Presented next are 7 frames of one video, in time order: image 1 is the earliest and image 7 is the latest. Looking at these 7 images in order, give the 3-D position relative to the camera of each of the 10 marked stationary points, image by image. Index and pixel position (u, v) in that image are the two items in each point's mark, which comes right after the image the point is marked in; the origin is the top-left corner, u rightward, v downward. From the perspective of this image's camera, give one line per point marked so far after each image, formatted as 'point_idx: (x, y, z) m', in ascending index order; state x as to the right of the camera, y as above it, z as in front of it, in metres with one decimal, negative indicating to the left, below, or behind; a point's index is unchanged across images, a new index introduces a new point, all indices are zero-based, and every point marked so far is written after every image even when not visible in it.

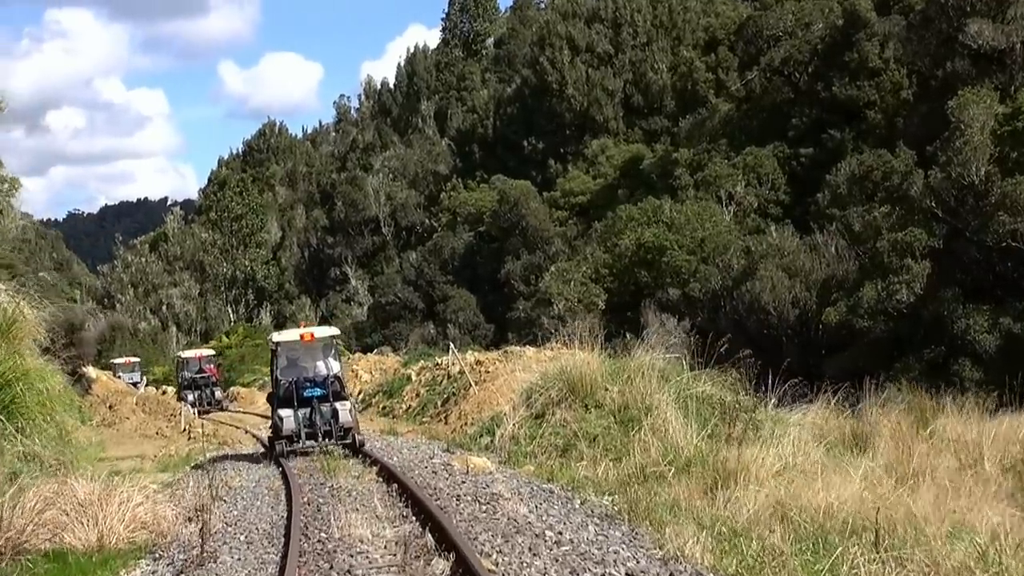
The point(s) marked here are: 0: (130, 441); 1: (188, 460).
0: (-6.2, -2.5, +16.7) m
1: (-4.4, -2.3, +14.1) m
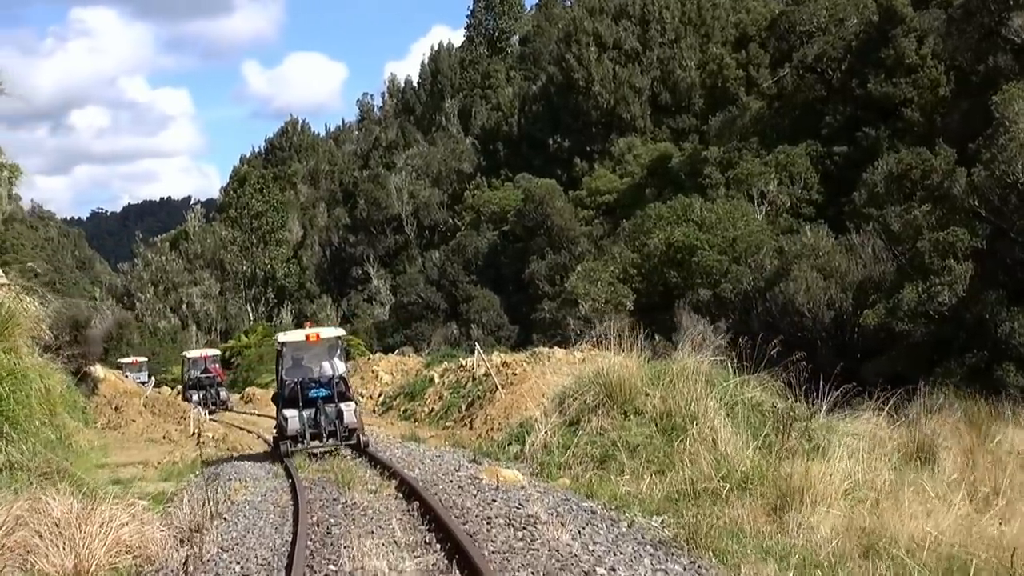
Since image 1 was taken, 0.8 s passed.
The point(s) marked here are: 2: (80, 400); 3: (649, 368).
0: (-5.8, -2.4, +15.7) m
1: (-4.0, -2.2, +13.0) m
2: (-7.1, -1.8, +16.8) m
3: (+1.8, -1.0, +13.3) m
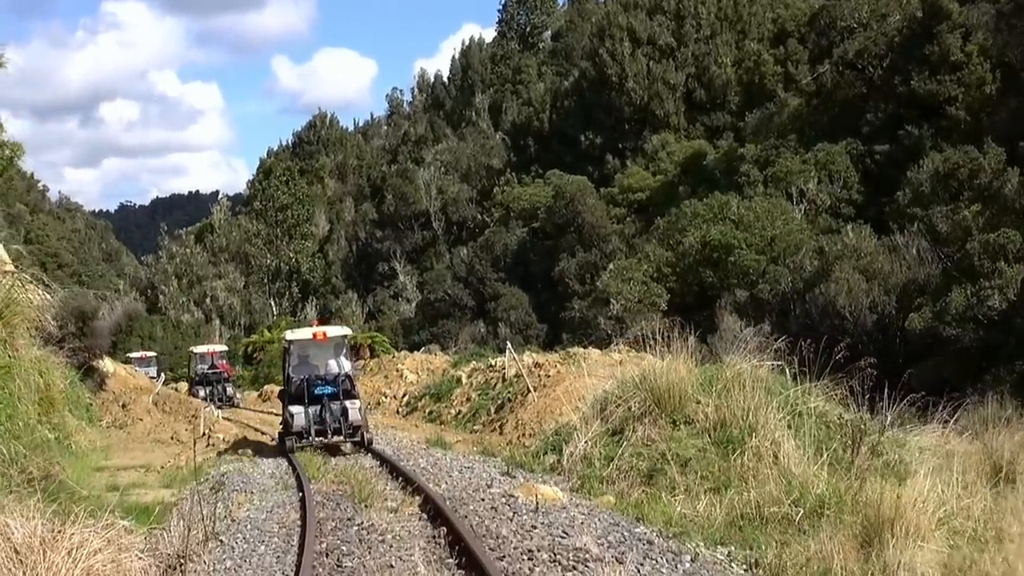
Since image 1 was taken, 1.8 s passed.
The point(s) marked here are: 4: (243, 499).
0: (-5.3, -2.2, +14.6) m
1: (-3.6, -2.1, +11.9) m
2: (-6.6, -1.6, +15.8) m
3: (+2.2, -1.0, +12.0) m
4: (-2.4, -1.9, +9.2) m
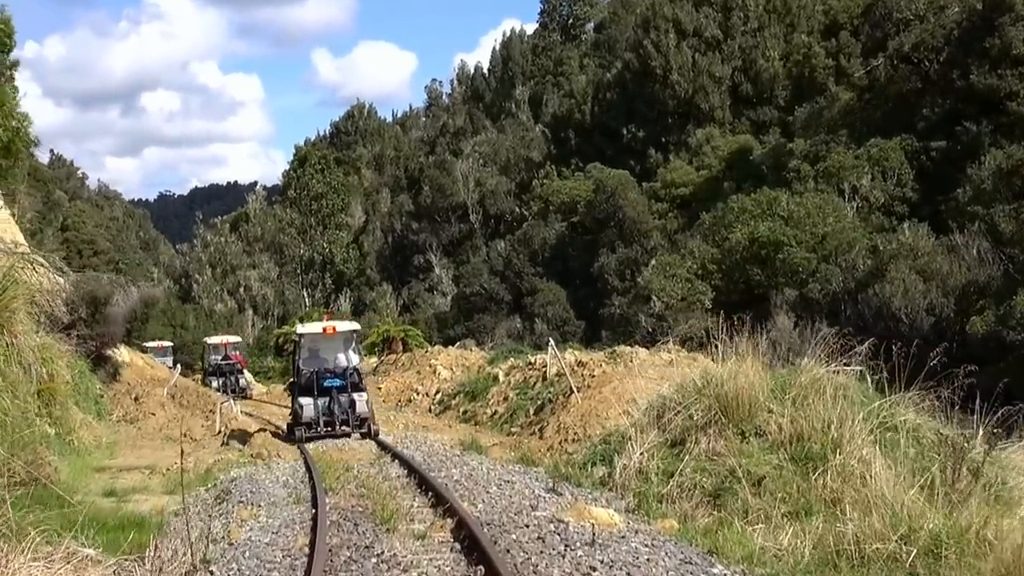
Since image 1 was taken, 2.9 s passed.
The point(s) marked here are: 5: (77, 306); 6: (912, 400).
0: (-4.7, -2.0, +13.5) m
1: (-3.2, -1.9, +10.7) m
2: (-6.0, -1.4, +14.7) m
3: (+2.7, -0.9, +10.6) m
4: (-2.0, -1.7, +7.9) m
5: (-6.4, -0.3, +15.3) m
6: (+4.1, -1.2, +10.8) m
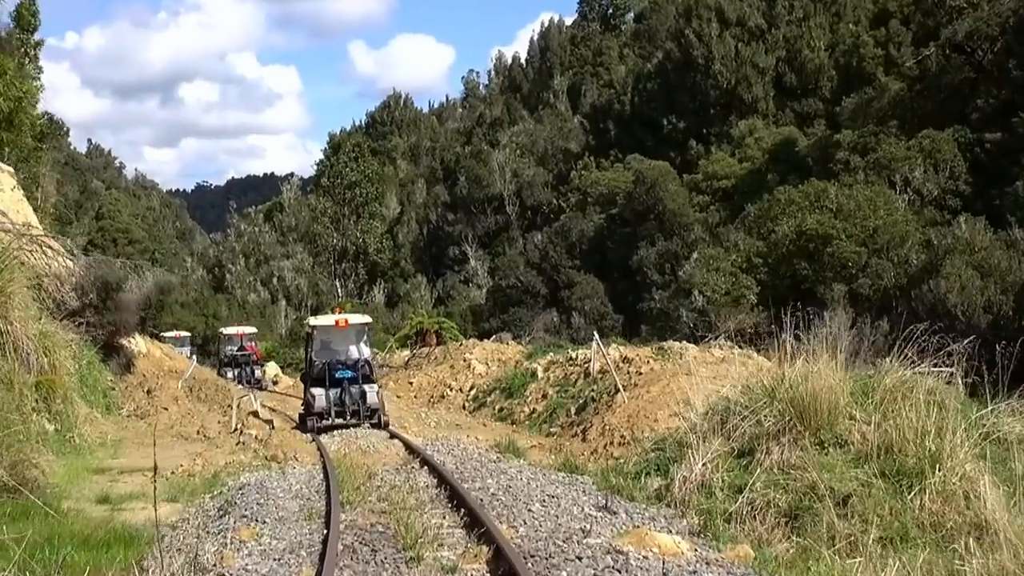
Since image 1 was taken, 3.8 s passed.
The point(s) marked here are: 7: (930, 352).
0: (-4.2, -1.8, +12.4) m
1: (-2.8, -1.8, +9.6) m
2: (-5.4, -1.2, +13.6) m
3: (+3.1, -0.8, +9.3) m
4: (-1.7, -1.6, +6.8) m
5: (-5.9, -0.1, +14.3) m
6: (+4.6, -1.1, +9.4) m
7: (+4.3, -0.6, +10.7) m
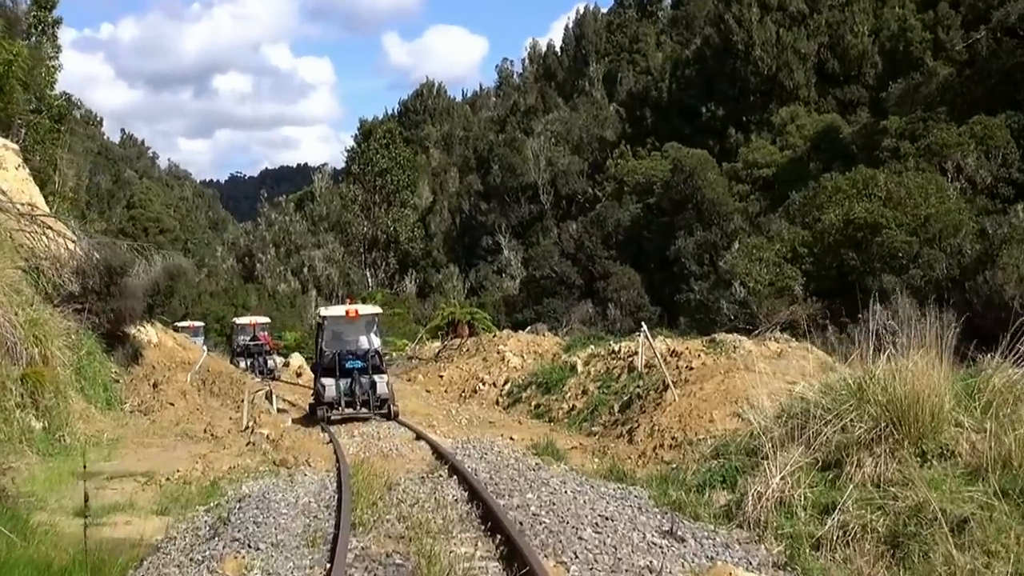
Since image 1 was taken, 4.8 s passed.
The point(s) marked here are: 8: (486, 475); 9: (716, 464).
0: (-3.8, -1.7, +11.3) m
1: (-2.4, -1.6, +8.4) m
2: (-5.0, -1.0, +12.5) m
3: (+3.4, -0.7, +7.9) m
4: (-1.5, -1.5, +5.5) m
5: (-5.4, +0.1, +13.1) m
6: (+4.9, -1.0, +8.0) m
7: (+4.6, -0.5, +9.3) m
8: (-0.2, -1.5, +8.4) m
9: (+1.8, -1.5, +9.0) m
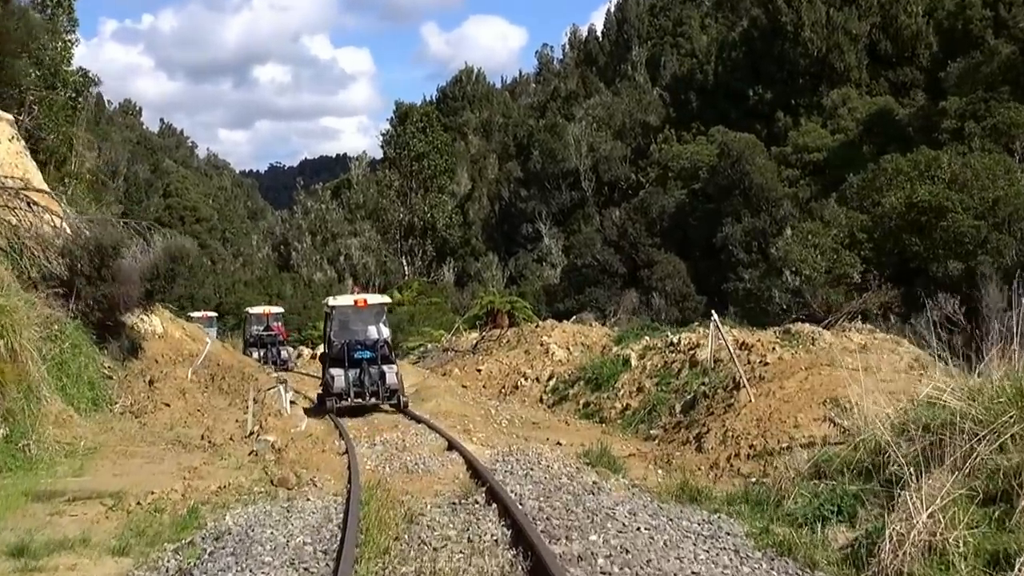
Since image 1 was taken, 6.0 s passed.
0: (-3.4, -1.5, +9.6) m
1: (-2.1, -1.5, +6.7) m
2: (-4.4, -0.8, +10.9) m
3: (+3.7, -0.5, +6.0) m
4: (-1.2, -1.4, +3.8) m
5: (-4.8, +0.3, +11.6) m
6: (+5.2, -0.8, +6.0) m
7: (+5.0, -0.3, +7.3) m
8: (+0.1, -1.4, +6.6) m
9: (+2.2, -1.4, +7.2) m
